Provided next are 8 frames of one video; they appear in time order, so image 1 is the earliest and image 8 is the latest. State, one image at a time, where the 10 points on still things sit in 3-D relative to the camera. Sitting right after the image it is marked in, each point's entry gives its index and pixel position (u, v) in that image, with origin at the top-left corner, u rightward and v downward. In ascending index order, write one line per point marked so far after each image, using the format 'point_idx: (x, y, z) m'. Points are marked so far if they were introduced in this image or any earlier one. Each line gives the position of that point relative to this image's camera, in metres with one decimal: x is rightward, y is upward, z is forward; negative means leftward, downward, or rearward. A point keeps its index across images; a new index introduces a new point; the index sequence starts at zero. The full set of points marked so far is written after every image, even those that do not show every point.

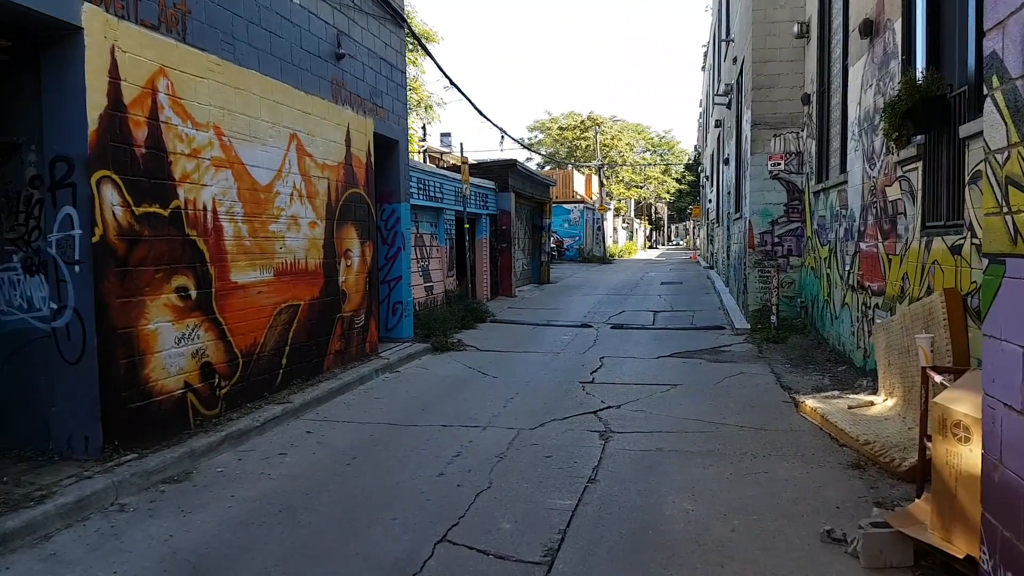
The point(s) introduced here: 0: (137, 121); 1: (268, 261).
0: (-2.4, +1.1, +5.1) m
1: (-2.1, +0.2, +6.7) m
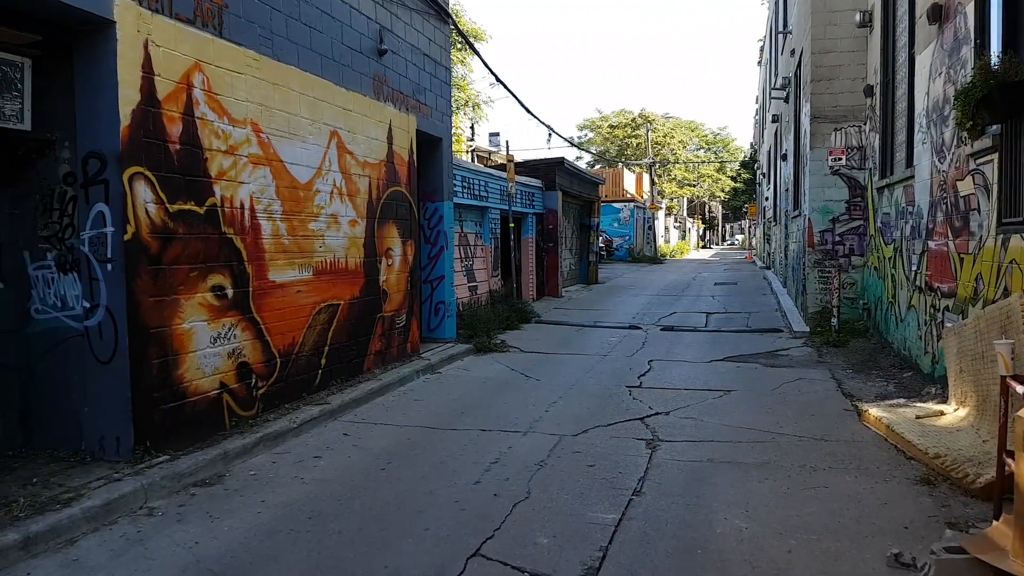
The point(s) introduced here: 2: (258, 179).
0: (-2.2, +1.1, +5.0) m
1: (-1.7, +0.2, +6.5) m
2: (-1.9, +0.8, +5.9) m
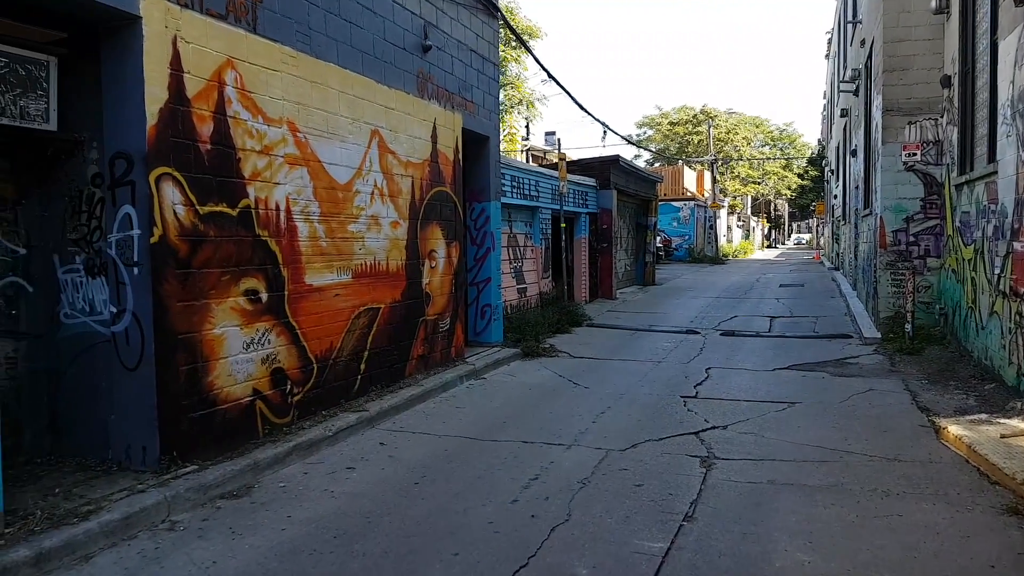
0: (-1.9, +1.1, +4.8) m
1: (-1.3, +0.2, +6.3) m
2: (-1.6, +0.8, +5.7) m
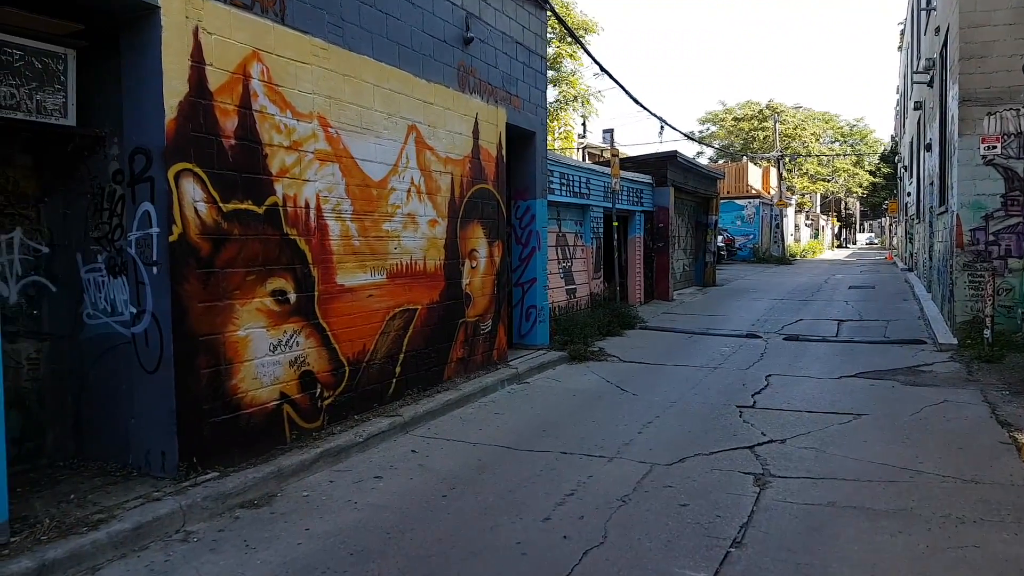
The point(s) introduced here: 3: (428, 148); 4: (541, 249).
0: (-1.7, +1.1, +4.7) m
1: (-1.0, +0.2, +6.1) m
2: (-1.3, +0.8, +5.5) m
3: (-0.7, +1.2, +6.8) m
4: (+0.3, +0.5, +9.4) m
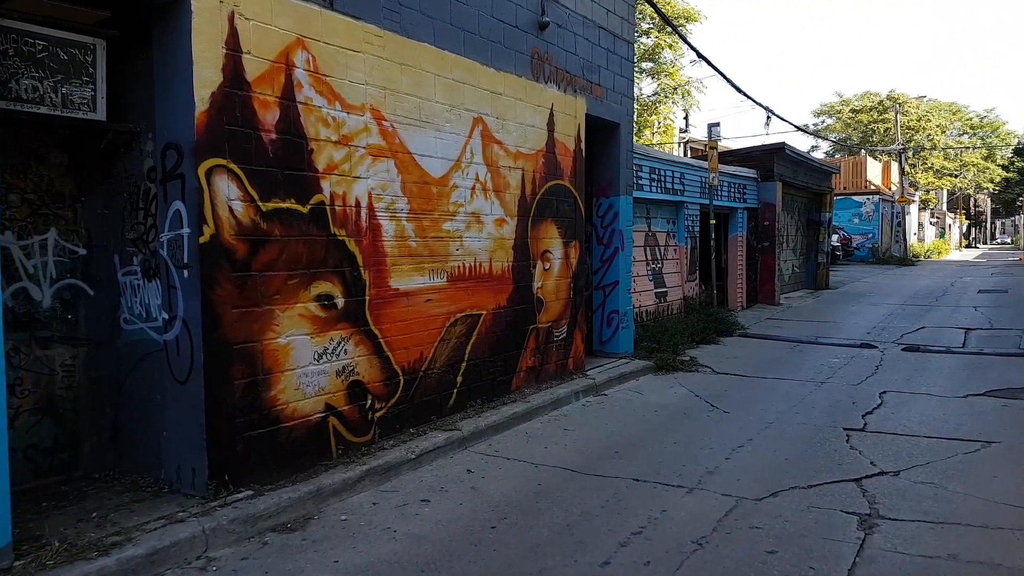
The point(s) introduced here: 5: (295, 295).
0: (-1.4, +1.0, +4.3) m
1: (-0.5, +0.2, +5.7) m
2: (-0.9, +0.8, +5.1) m
3: (-0.1, +1.2, +6.3) m
4: (+1.3, +0.4, +8.7) m
5: (-1.3, 0.0, +4.6) m
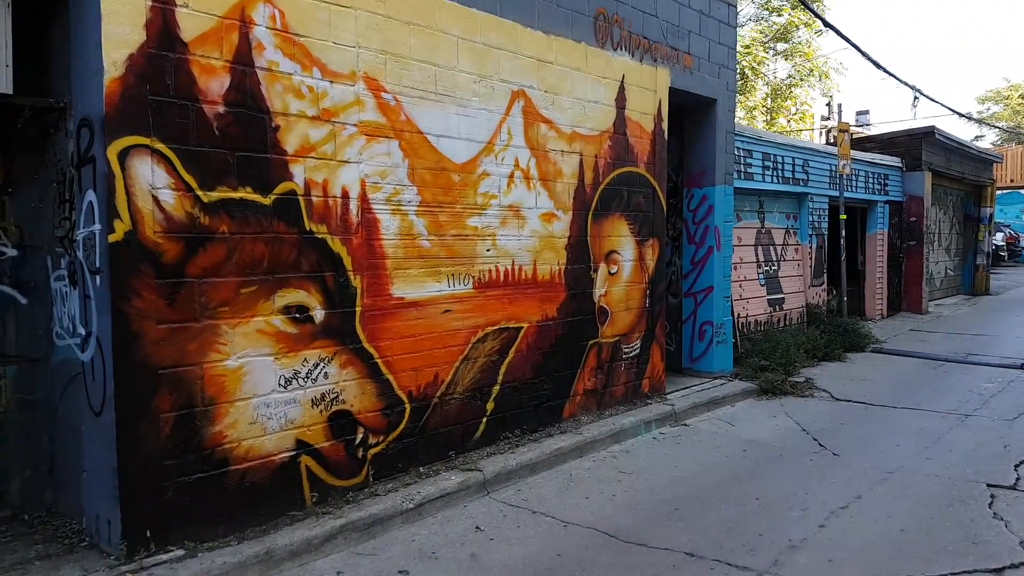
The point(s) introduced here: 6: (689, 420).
0: (-1.4, +1.0, +3.5) m
1: (-0.3, +0.1, +4.7) m
2: (-0.7, +0.7, +4.2) m
3: (+0.2, +1.1, +5.2) m
4: (+2.0, +0.4, +7.4) m
5: (-1.2, -0.1, +3.7) m
6: (+1.4, -1.1, +6.3) m
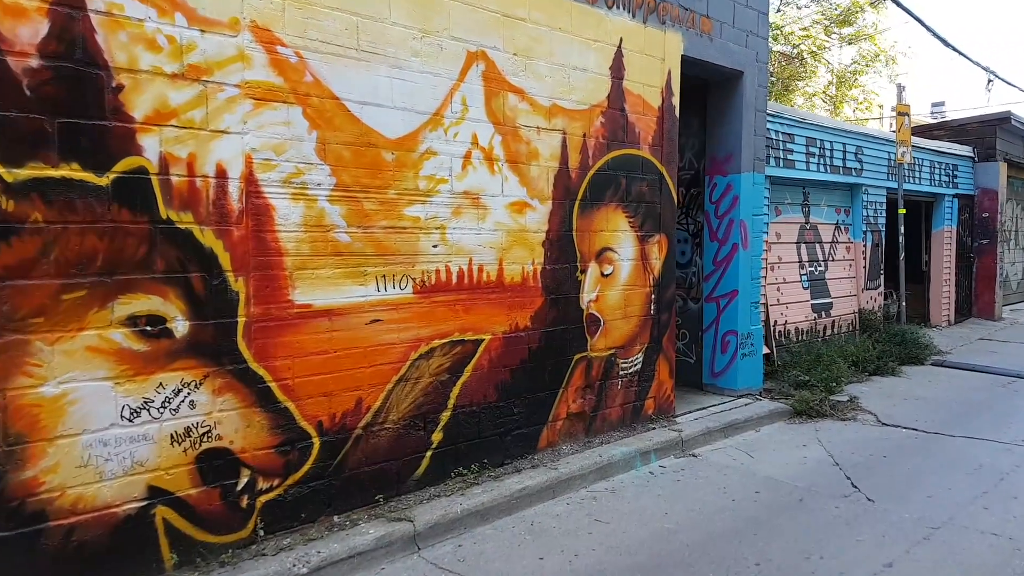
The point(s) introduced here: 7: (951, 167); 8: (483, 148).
0: (-1.7, +1.0, +2.7) m
1: (-0.6, +0.1, +3.8) m
2: (-1.0, +0.7, +3.3) m
3: (0.0, +1.1, +4.3) m
4: (+1.9, +0.3, +6.3) m
5: (-1.6, -0.1, +2.9) m
6: (+1.3, -1.1, +5.3) m
7: (+6.7, +1.8, +11.9) m
8: (-0.2, +0.8, +4.1) m
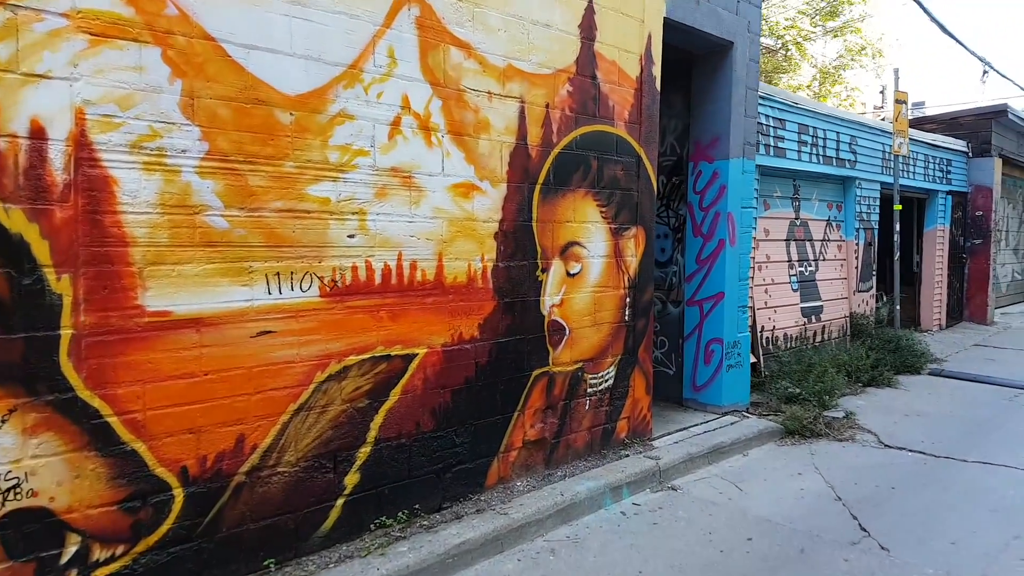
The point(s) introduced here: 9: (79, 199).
0: (-1.9, +1.0, +1.8) m
1: (-0.8, +0.1, +3.0) m
2: (-1.3, +0.7, +2.5) m
3: (-0.3, +1.1, +3.5) m
4: (+1.6, +0.3, +5.6) m
5: (-1.8, -0.1, +2.0) m
6: (+1.0, -1.1, +4.5) m
7: (+6.2, +1.8, +11.3) m
8: (-0.4, +0.8, +3.3) m
9: (-1.3, +0.3, +2.5) m
